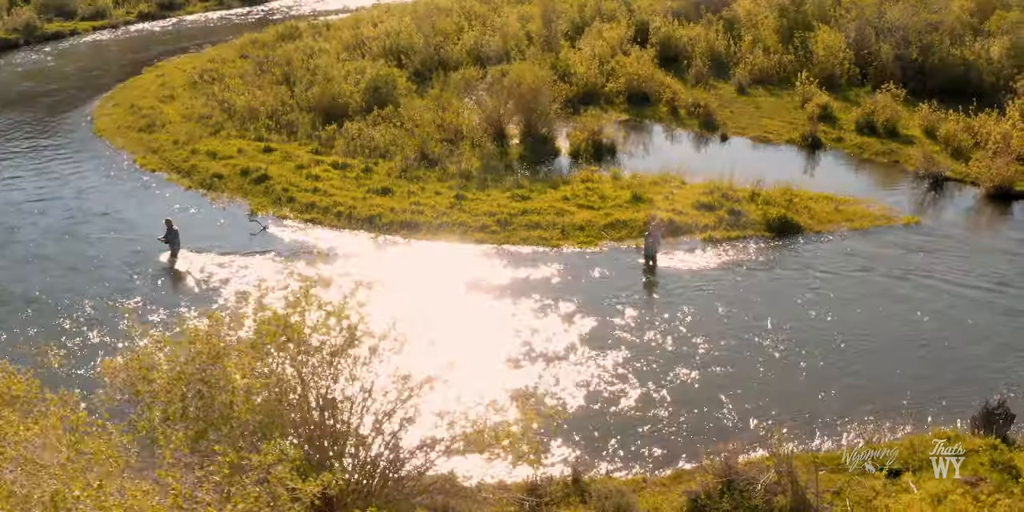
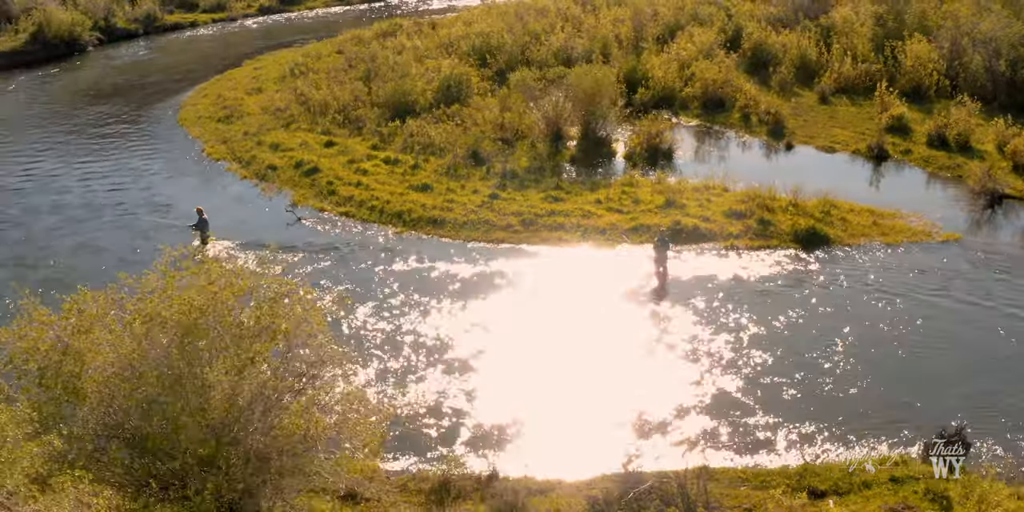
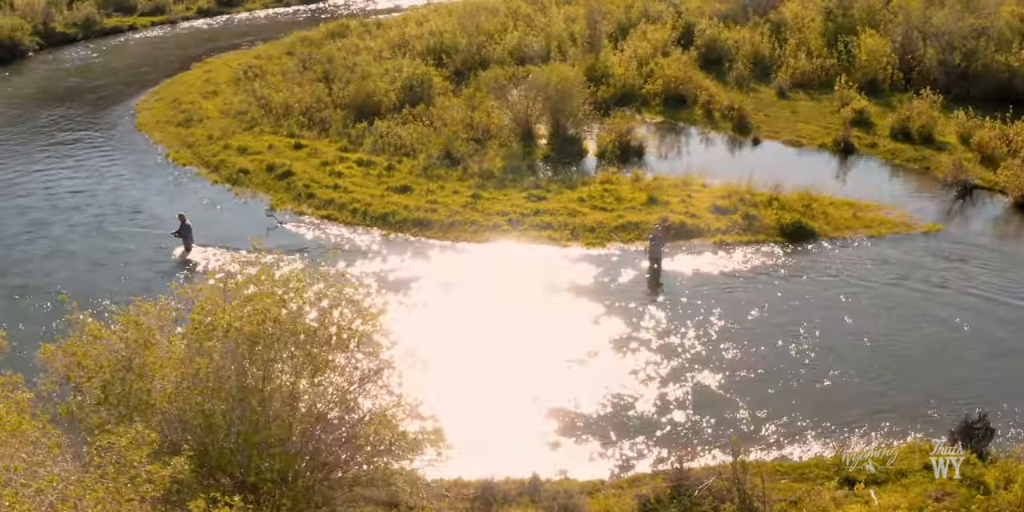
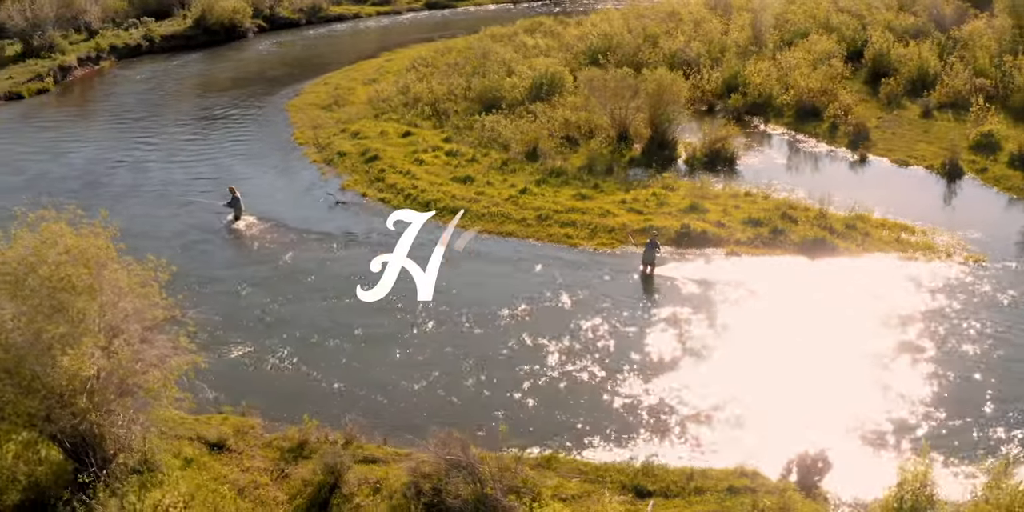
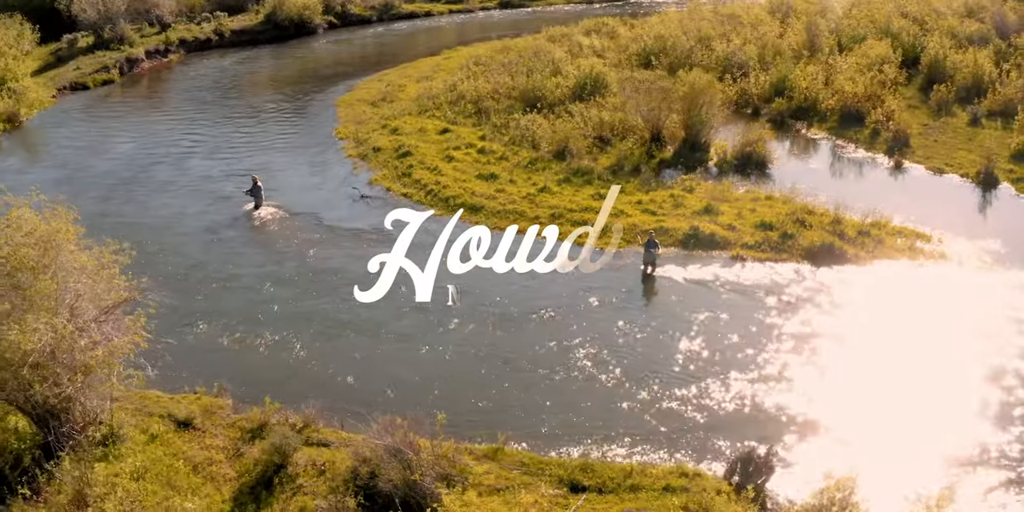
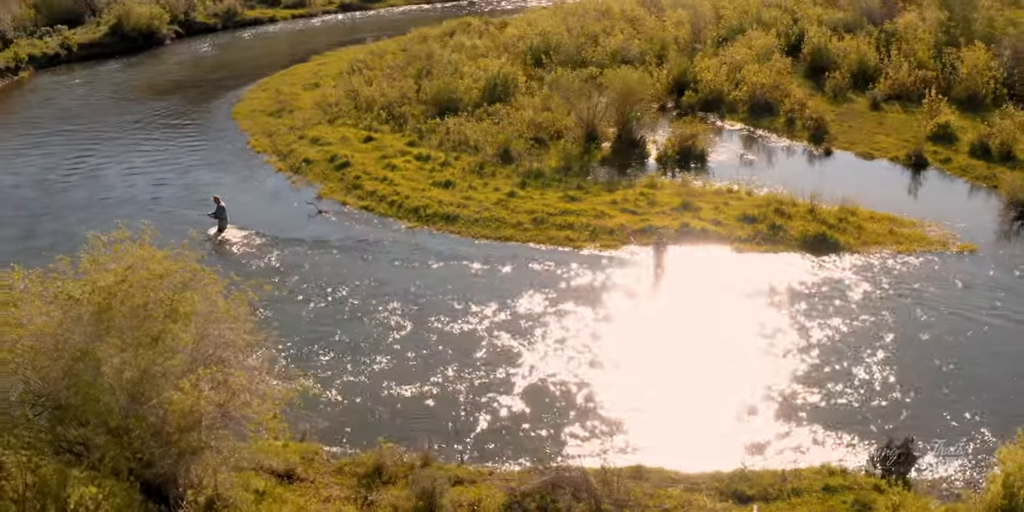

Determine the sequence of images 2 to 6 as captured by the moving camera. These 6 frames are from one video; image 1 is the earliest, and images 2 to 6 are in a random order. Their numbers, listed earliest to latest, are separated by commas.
3, 2, 6, 4, 5
